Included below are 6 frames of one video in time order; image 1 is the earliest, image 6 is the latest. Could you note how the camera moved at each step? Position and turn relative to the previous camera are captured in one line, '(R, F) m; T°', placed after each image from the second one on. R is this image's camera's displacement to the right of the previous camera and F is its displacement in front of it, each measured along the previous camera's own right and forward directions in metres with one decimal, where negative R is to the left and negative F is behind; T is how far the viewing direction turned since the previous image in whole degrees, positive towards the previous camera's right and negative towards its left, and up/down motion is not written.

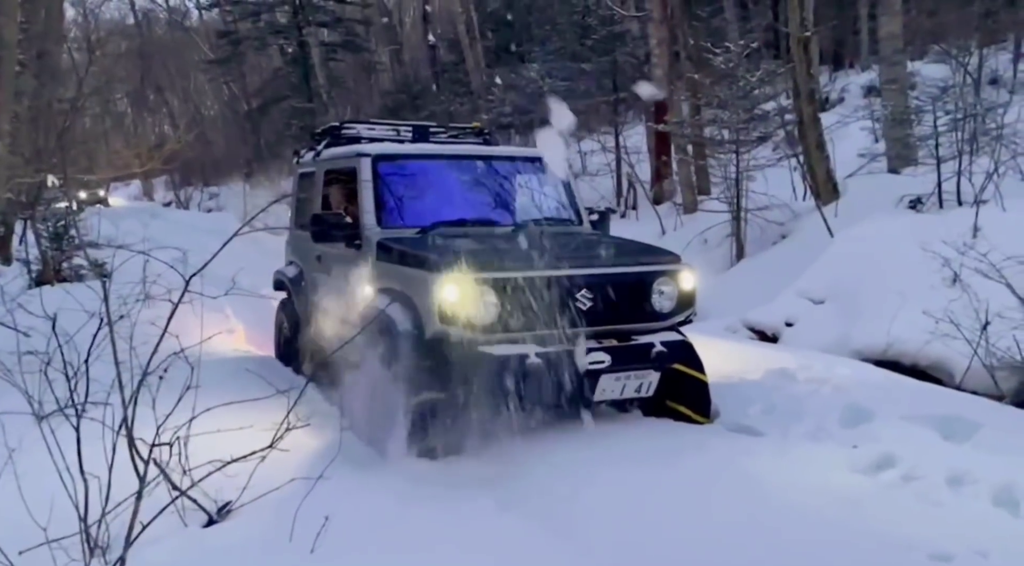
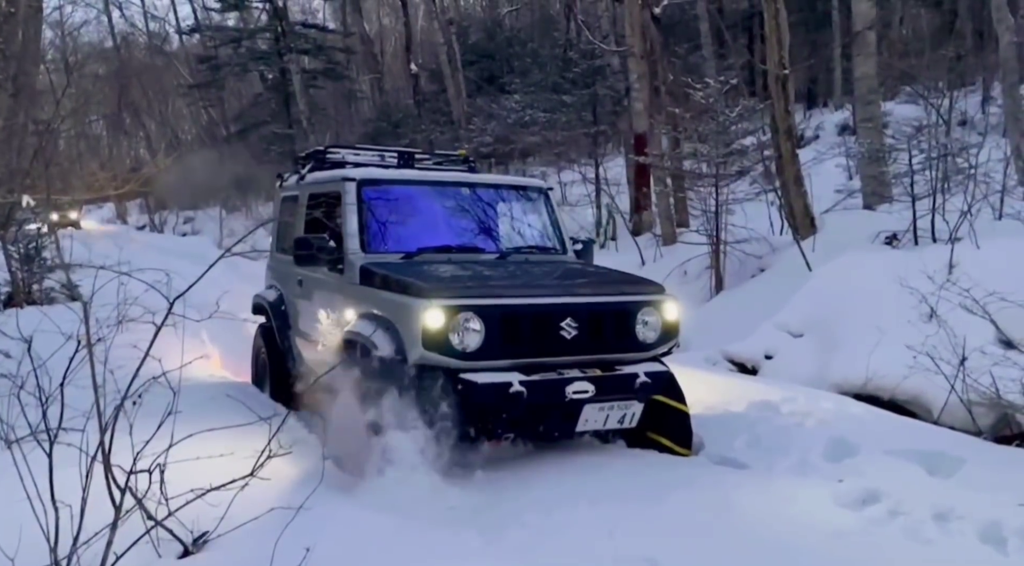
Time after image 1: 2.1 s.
(-0.1, 0.0) m; +2°
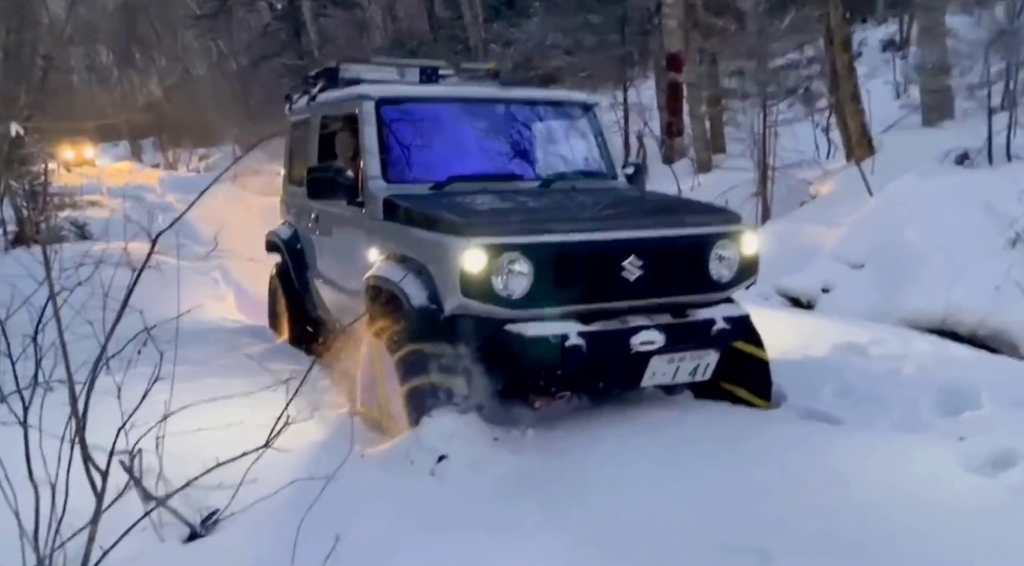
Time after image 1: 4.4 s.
(-0.2, +0.7) m; -1°
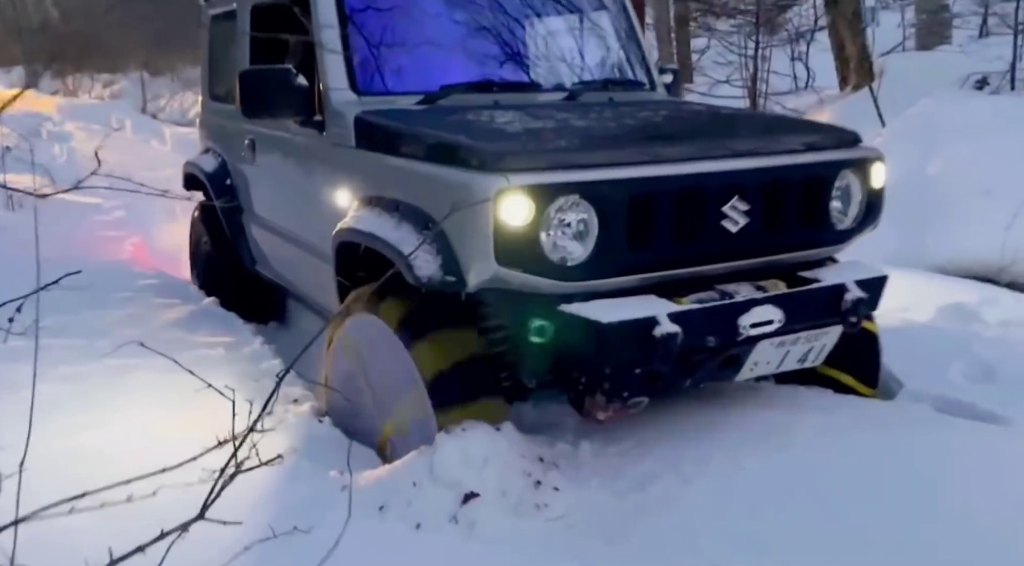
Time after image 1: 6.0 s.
(-0.4, +1.3) m; +5°
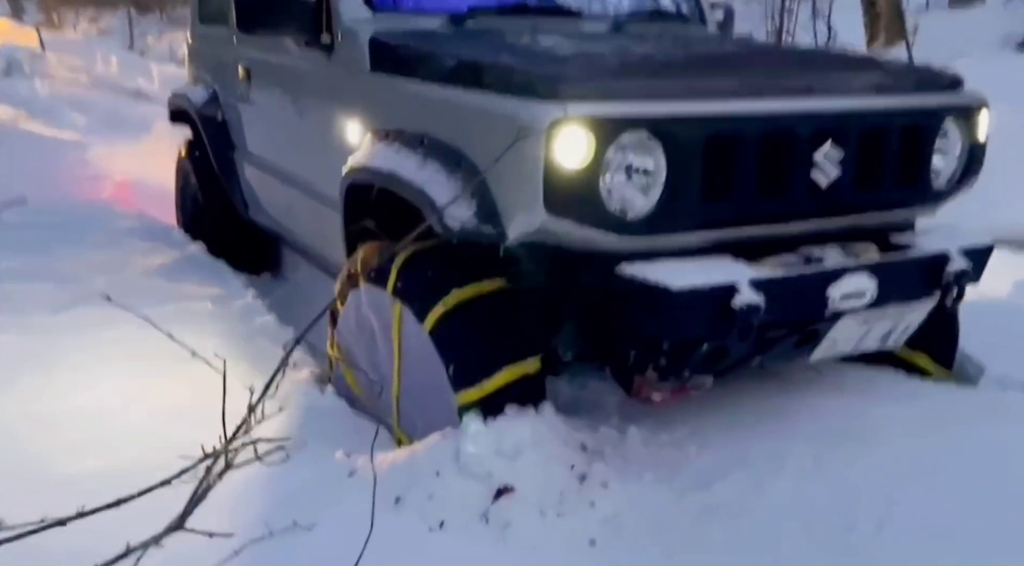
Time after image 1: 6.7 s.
(-0.1, +0.5) m; +1°
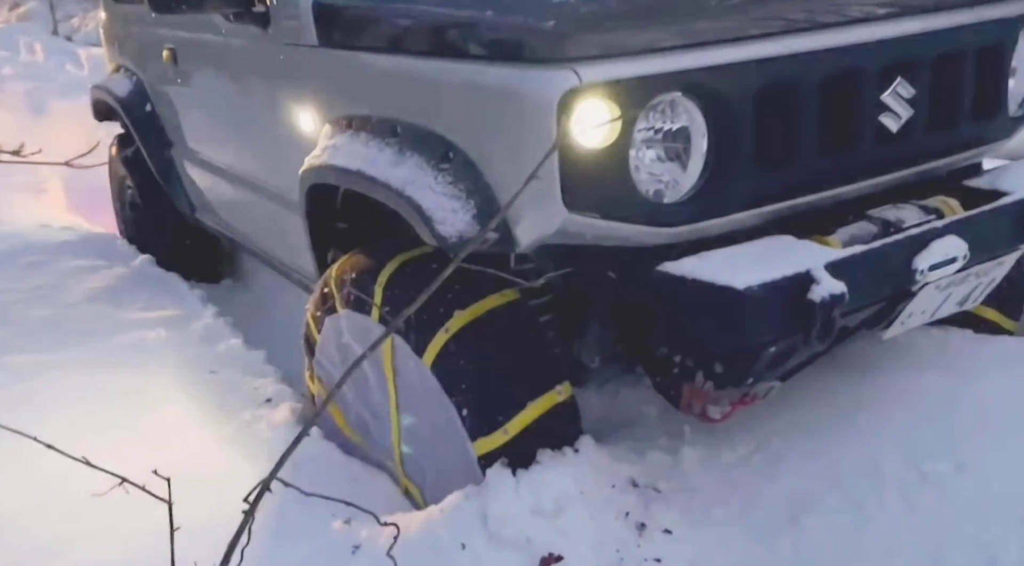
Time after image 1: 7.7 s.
(-0.1, +0.5) m; +2°
